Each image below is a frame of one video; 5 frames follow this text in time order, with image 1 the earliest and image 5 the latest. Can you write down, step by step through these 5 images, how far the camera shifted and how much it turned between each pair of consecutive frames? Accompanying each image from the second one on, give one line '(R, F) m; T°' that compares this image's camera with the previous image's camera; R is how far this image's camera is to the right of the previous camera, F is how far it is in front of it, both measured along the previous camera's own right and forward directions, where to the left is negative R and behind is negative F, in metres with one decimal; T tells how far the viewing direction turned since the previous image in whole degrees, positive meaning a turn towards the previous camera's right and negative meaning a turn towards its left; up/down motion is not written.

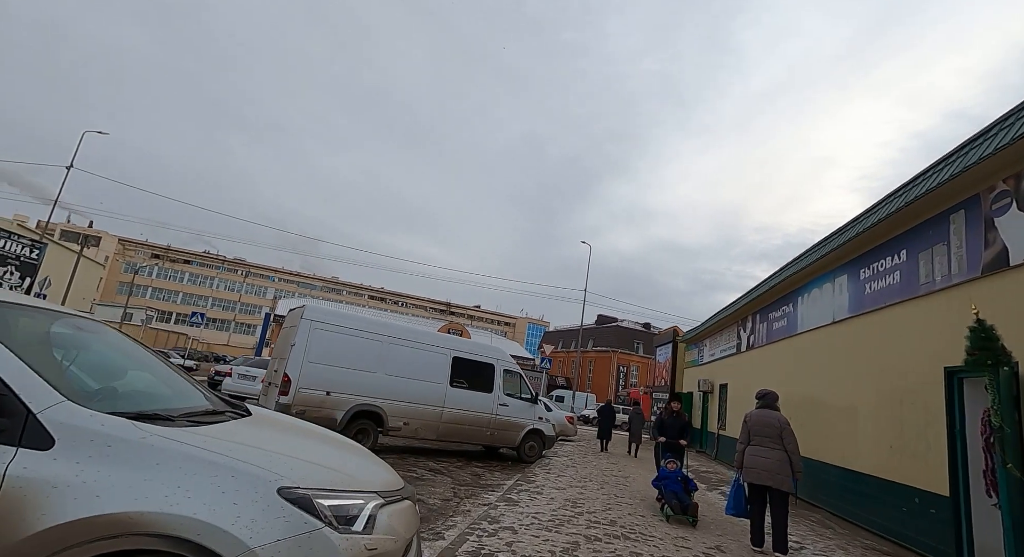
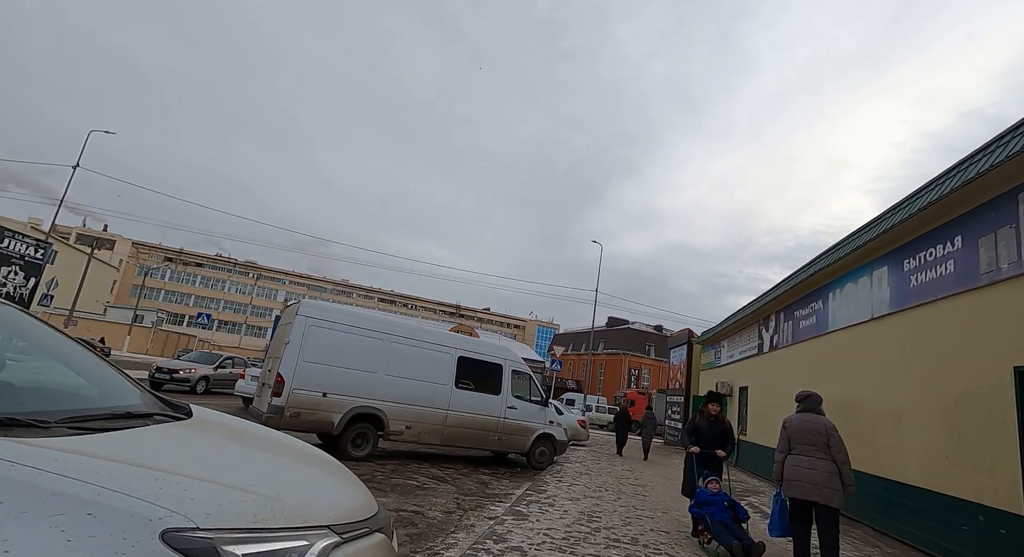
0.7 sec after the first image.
(0.0, +0.7) m; -1°
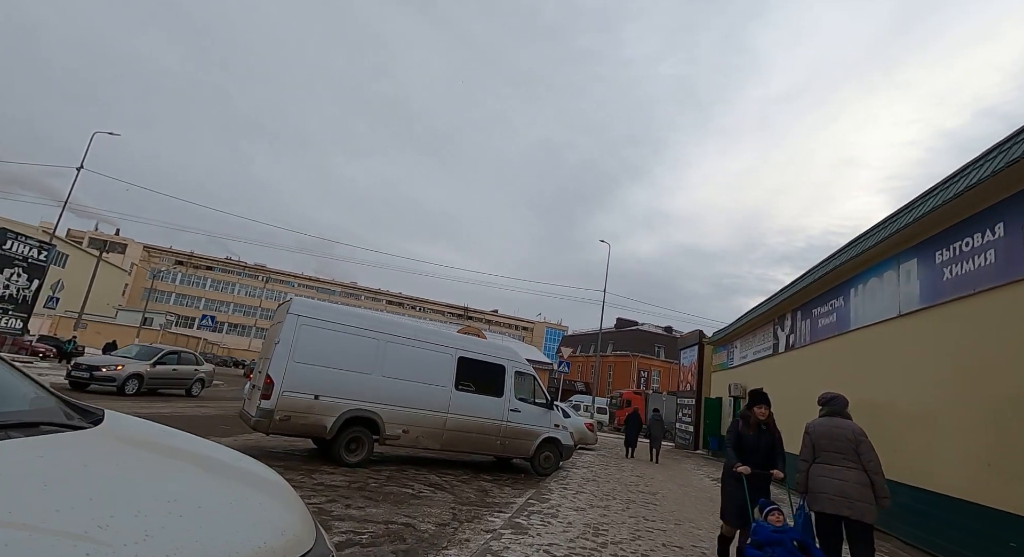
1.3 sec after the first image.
(+0.1, +0.5) m; -1°
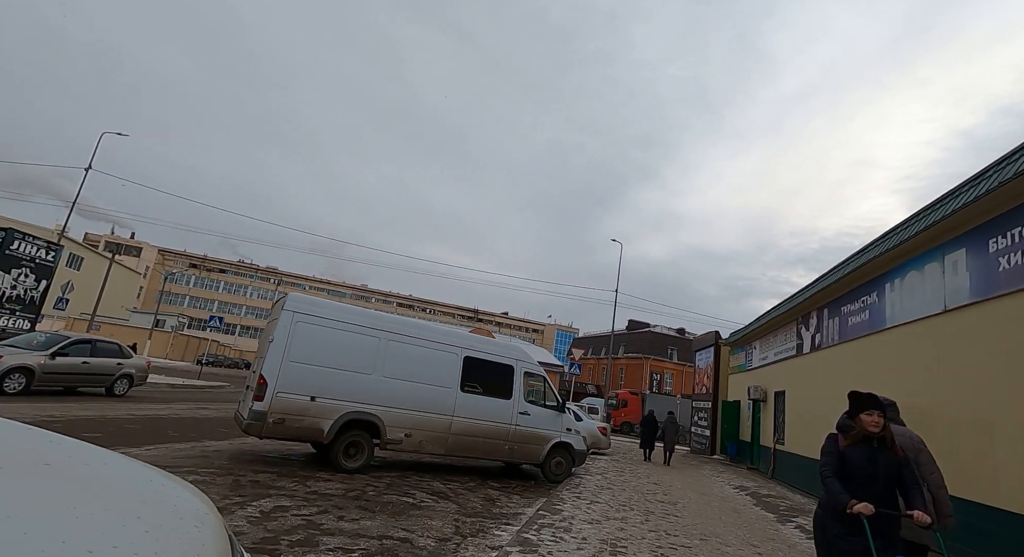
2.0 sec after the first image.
(0.0, +0.6) m; -1°
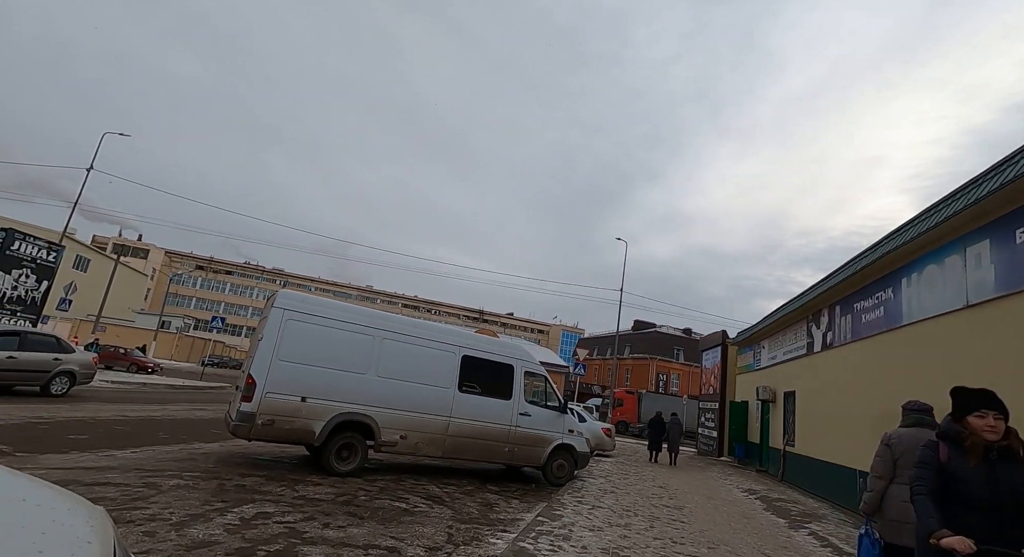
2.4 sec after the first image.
(+0.1, +0.3) m; -1°
